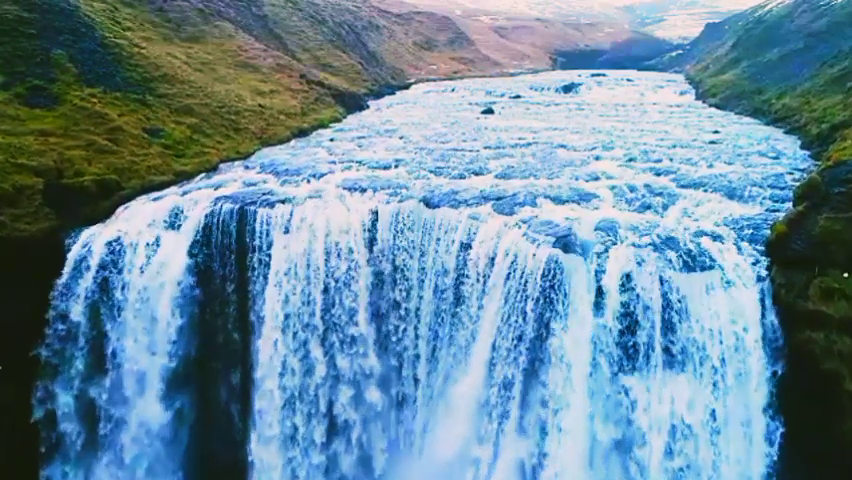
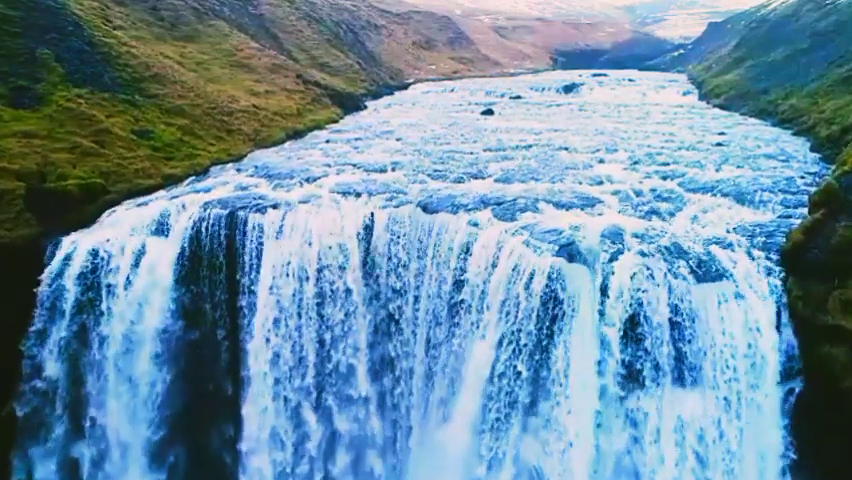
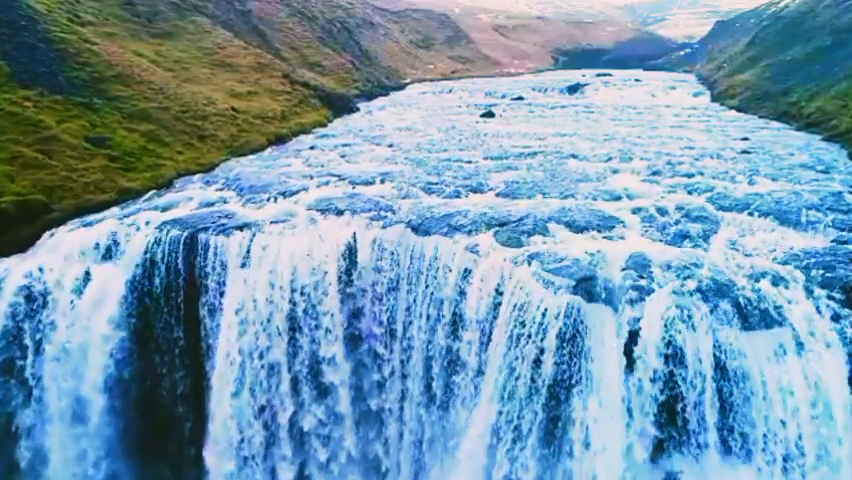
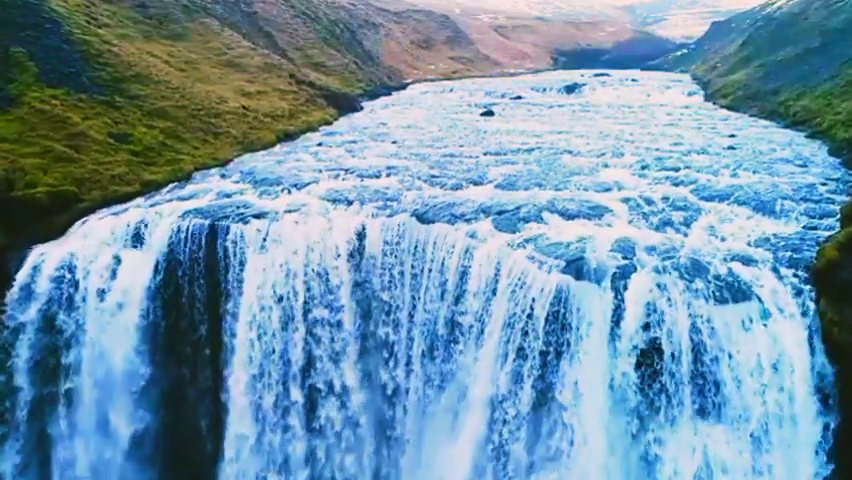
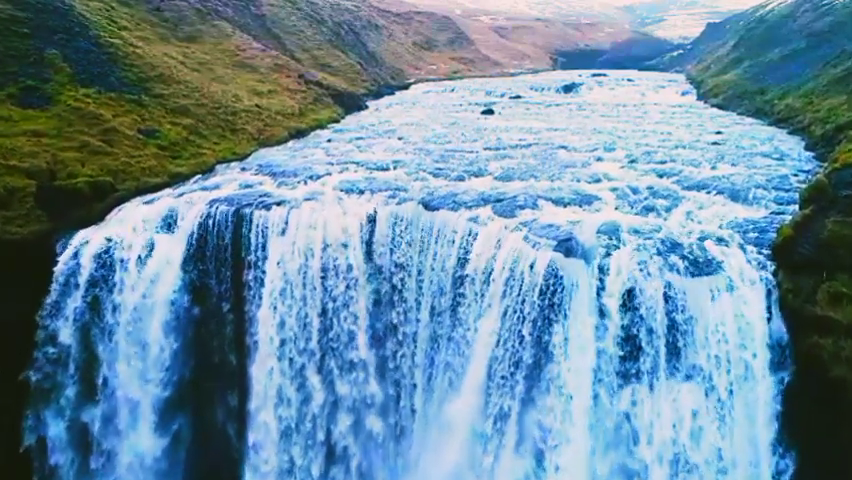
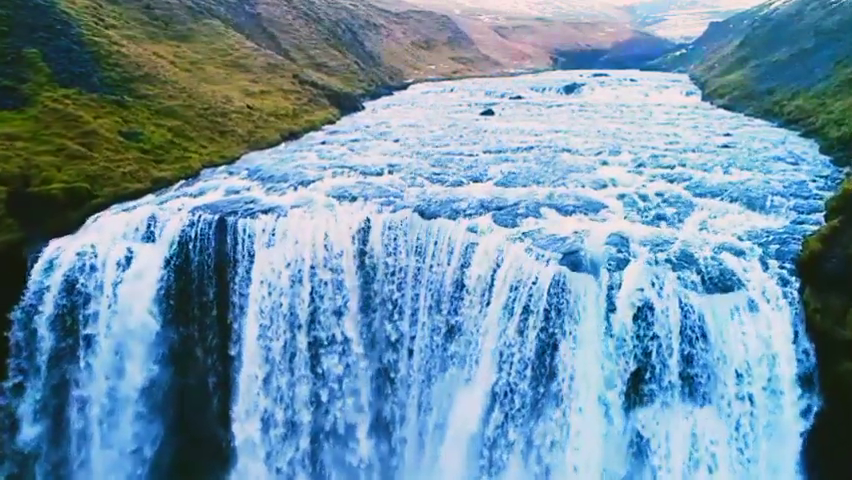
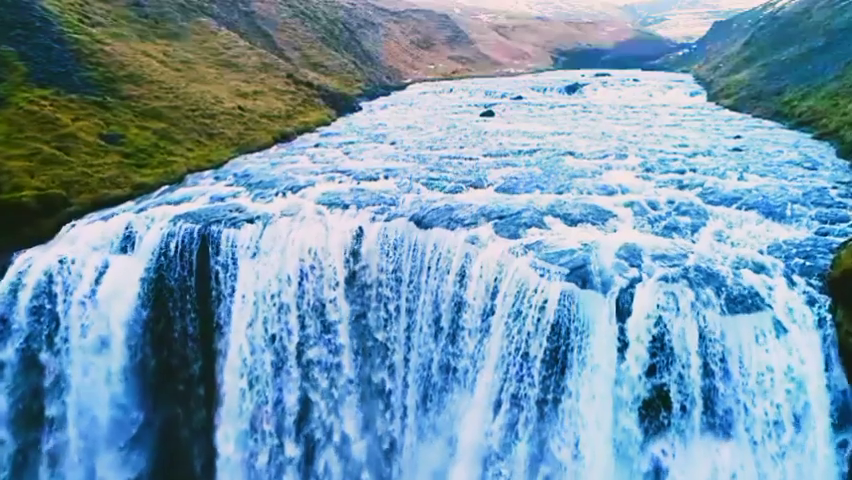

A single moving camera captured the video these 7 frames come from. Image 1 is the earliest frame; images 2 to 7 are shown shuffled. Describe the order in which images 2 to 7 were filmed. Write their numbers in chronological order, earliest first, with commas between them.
5, 2, 6, 4, 7, 3
